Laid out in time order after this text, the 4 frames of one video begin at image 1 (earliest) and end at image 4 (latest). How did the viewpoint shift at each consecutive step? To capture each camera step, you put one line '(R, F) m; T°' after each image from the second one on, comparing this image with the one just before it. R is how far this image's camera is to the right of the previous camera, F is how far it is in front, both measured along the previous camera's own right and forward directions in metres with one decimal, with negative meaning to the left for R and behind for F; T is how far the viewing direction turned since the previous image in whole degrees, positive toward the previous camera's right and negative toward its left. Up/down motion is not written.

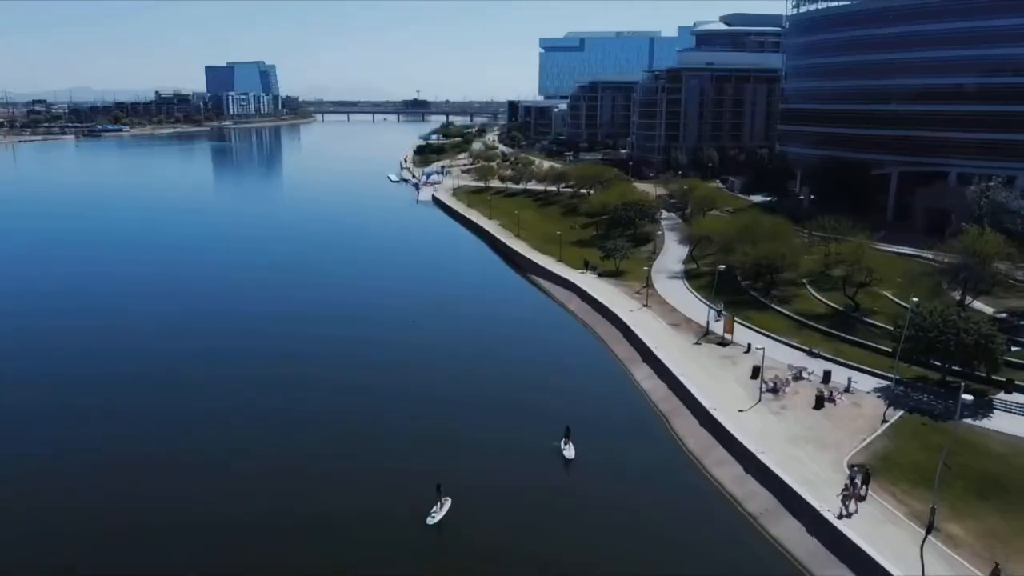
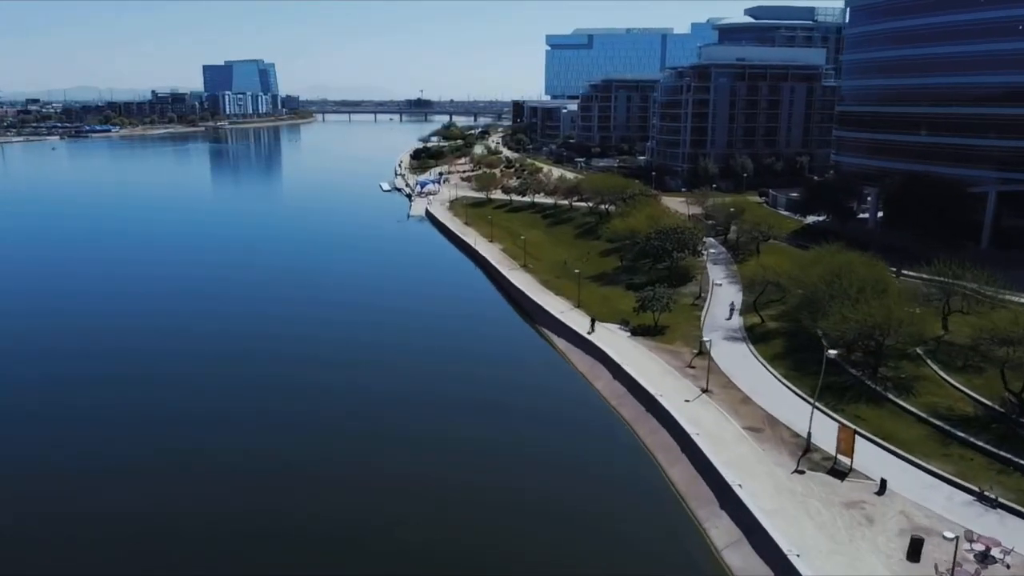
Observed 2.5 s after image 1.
(-0.1, +10.2) m; 0°
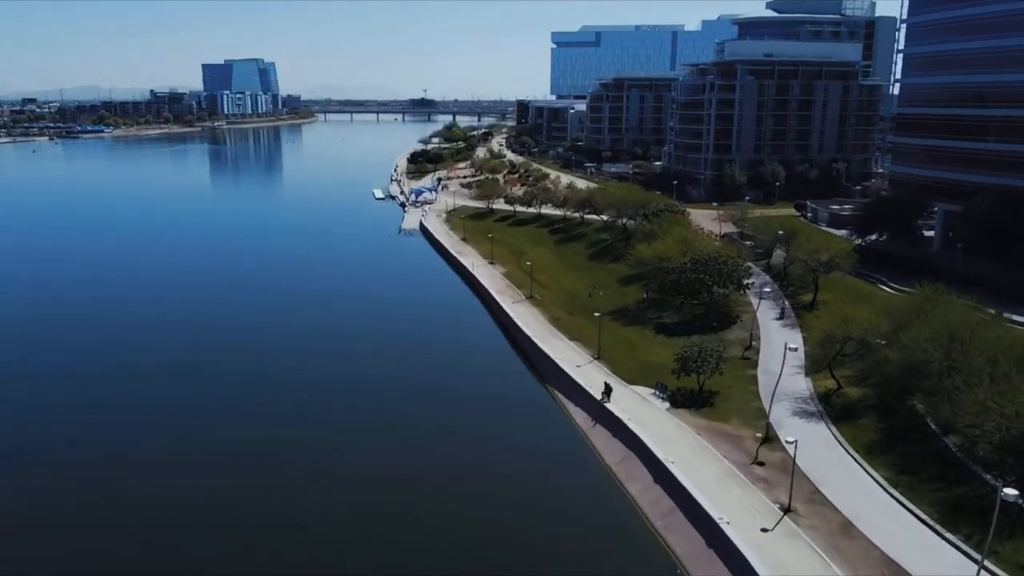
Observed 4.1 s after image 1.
(0.0, +7.2) m; 0°
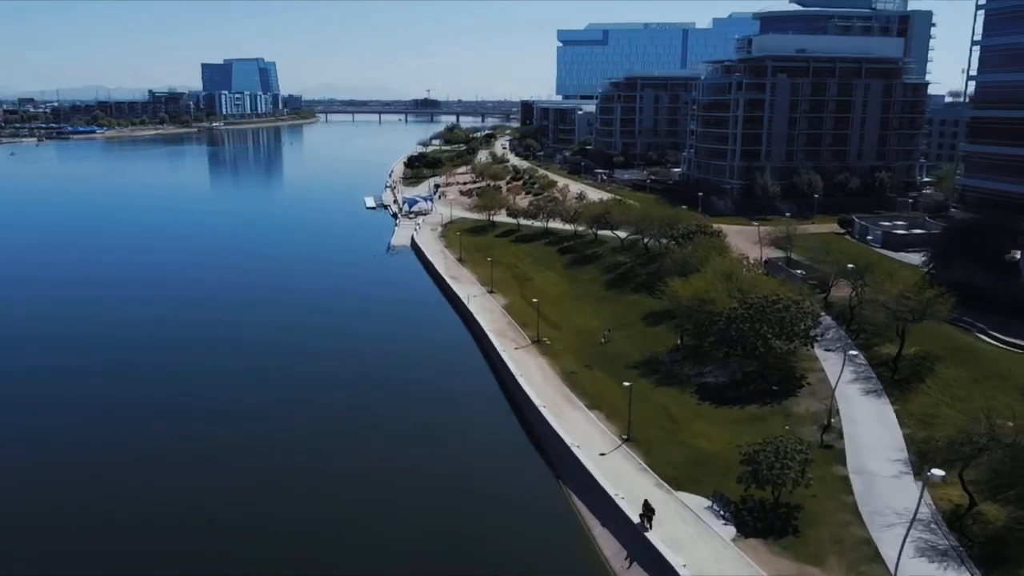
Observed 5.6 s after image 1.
(0.0, +7.1) m; 0°
